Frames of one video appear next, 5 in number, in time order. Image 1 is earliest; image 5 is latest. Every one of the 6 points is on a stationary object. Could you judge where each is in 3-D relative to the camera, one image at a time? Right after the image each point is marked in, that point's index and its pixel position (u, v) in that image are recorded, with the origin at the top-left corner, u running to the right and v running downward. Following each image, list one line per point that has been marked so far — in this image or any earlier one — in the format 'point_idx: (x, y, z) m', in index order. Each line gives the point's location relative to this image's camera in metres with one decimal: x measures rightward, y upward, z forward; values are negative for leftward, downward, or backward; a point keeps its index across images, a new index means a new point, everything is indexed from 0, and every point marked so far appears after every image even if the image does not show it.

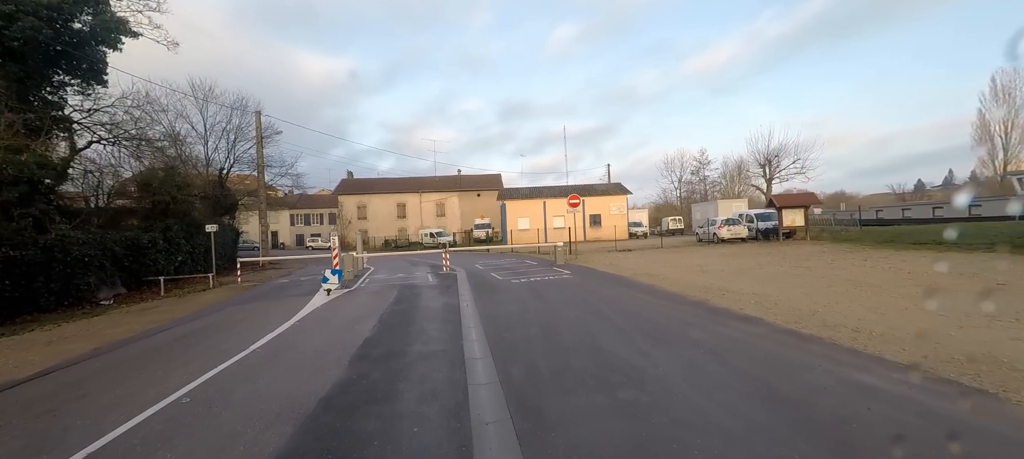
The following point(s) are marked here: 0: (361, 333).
0: (-2.6, -1.8, +7.5) m
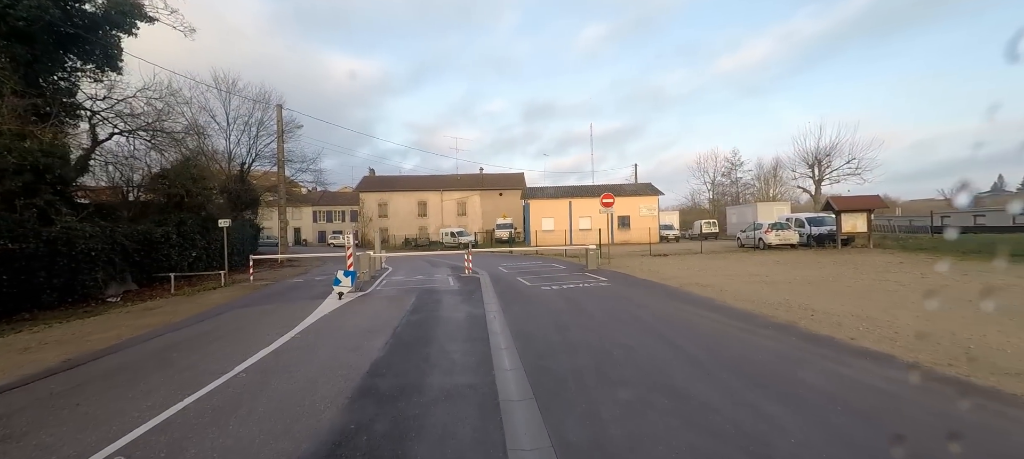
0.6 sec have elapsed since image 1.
0: (-2.1, -1.8, +6.2) m
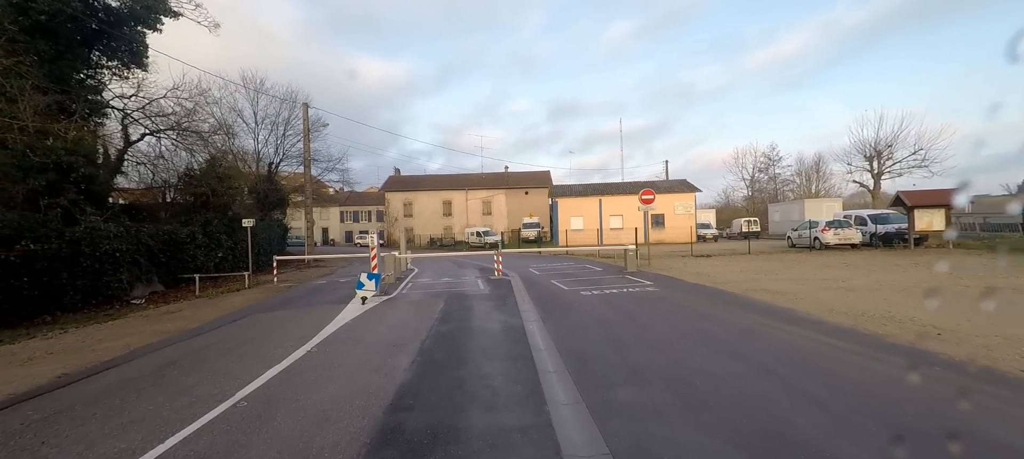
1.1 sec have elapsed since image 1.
0: (-1.4, -1.8, +5.2) m
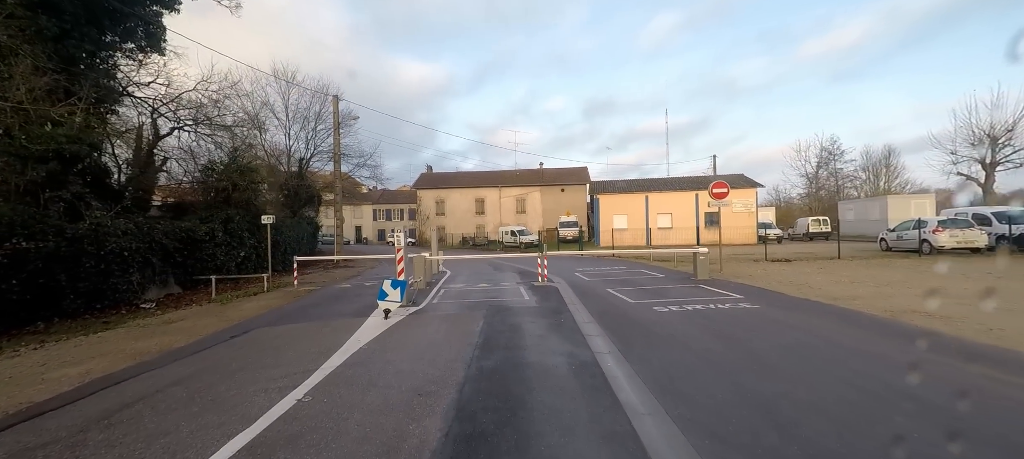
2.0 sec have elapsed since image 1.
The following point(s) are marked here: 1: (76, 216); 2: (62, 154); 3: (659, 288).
0: (-0.7, -1.7, +3.1) m
1: (-12.3, +0.4, +12.1) m
2: (-12.2, +2.0, +11.6) m
3: (+4.4, -1.7, +12.9) m
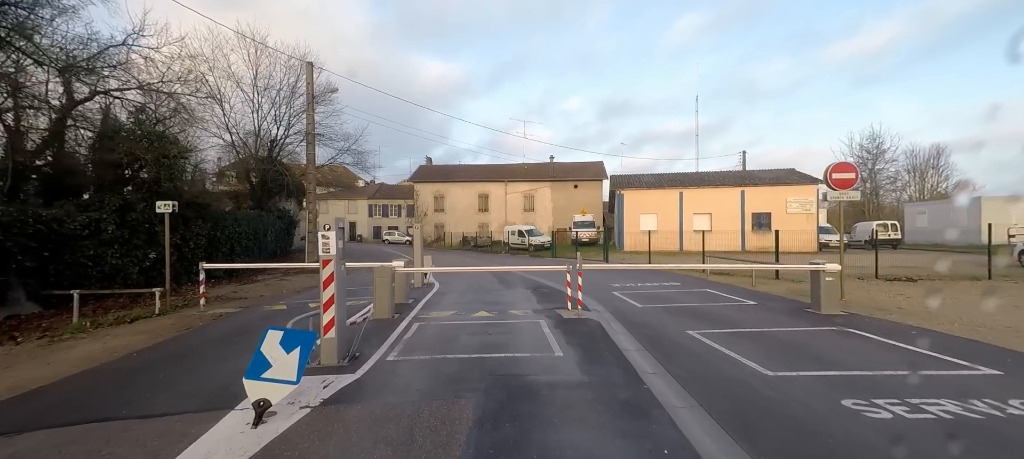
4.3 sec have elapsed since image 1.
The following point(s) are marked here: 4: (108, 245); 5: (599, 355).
0: (-0.5, -1.7, -1.8) m
1: (-11.9, +0.6, +7.2) m
2: (-11.8, +2.2, +6.8) m
3: (+4.7, -1.7, +7.8) m
4: (-10.9, -0.4, +11.7) m
5: (+1.3, -1.8, +6.2) m
